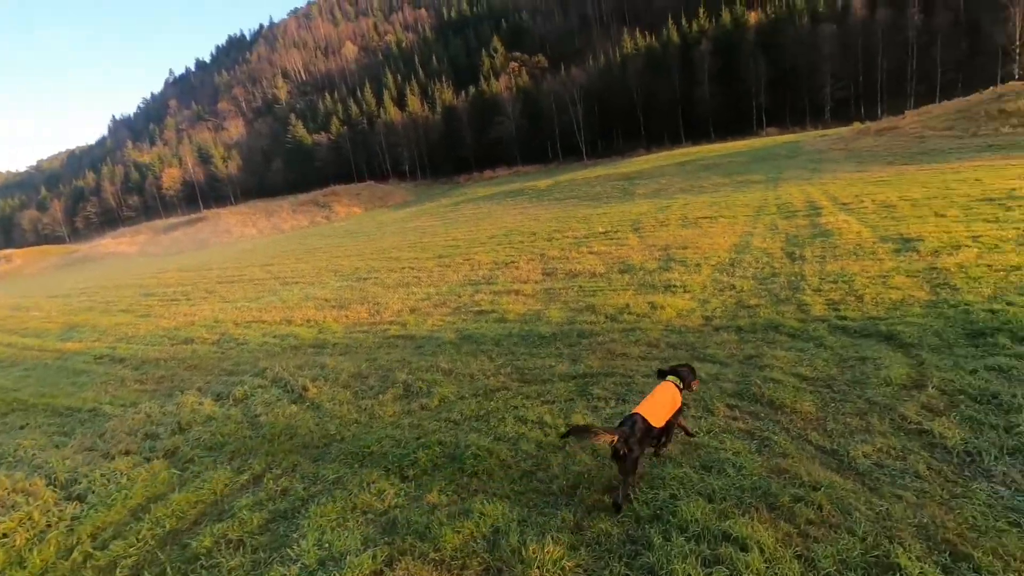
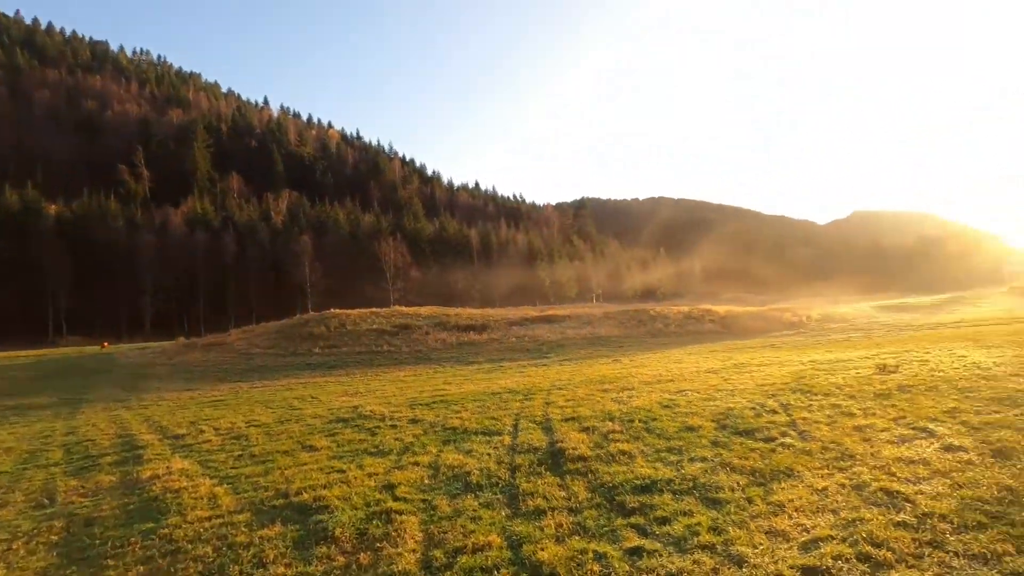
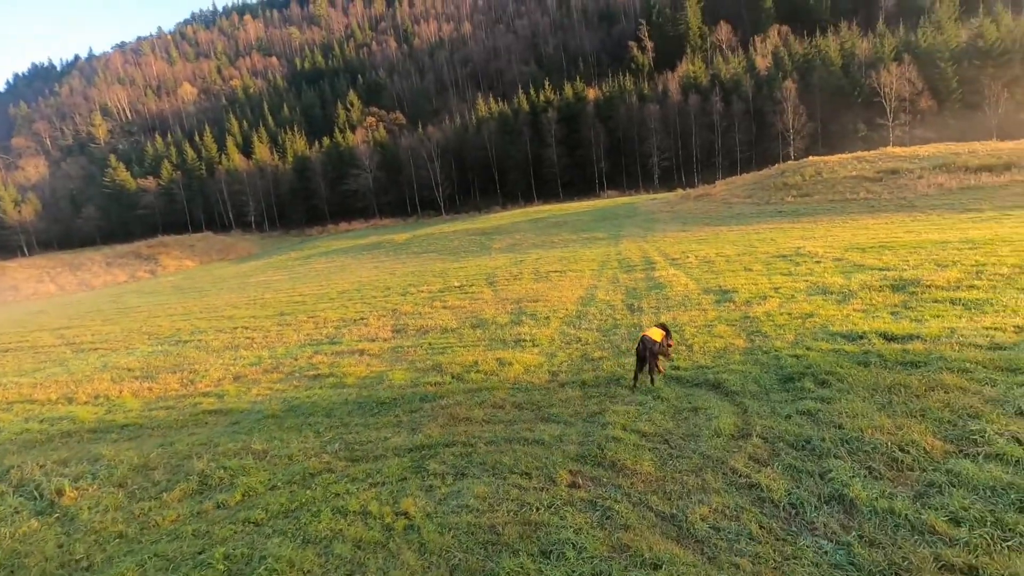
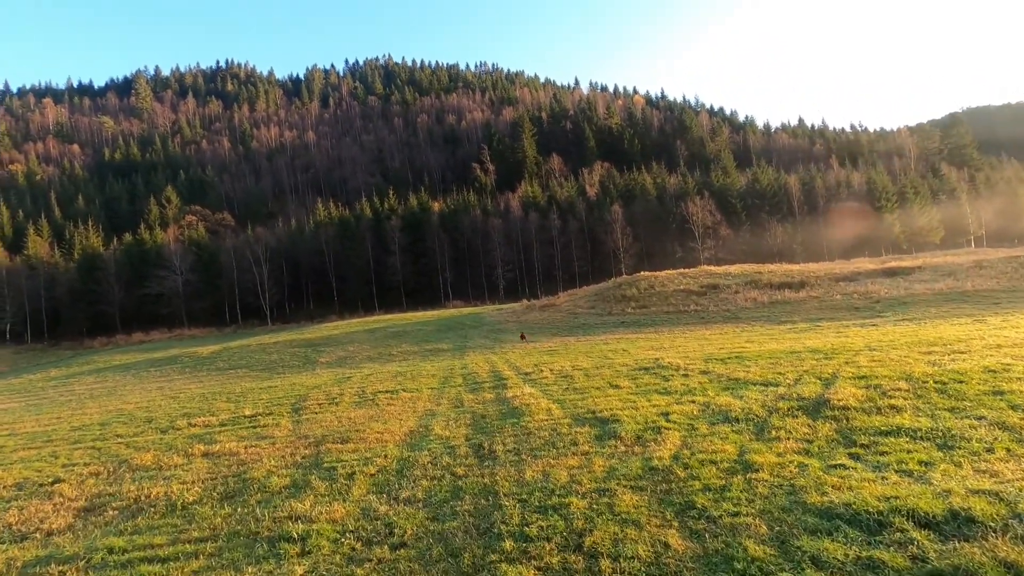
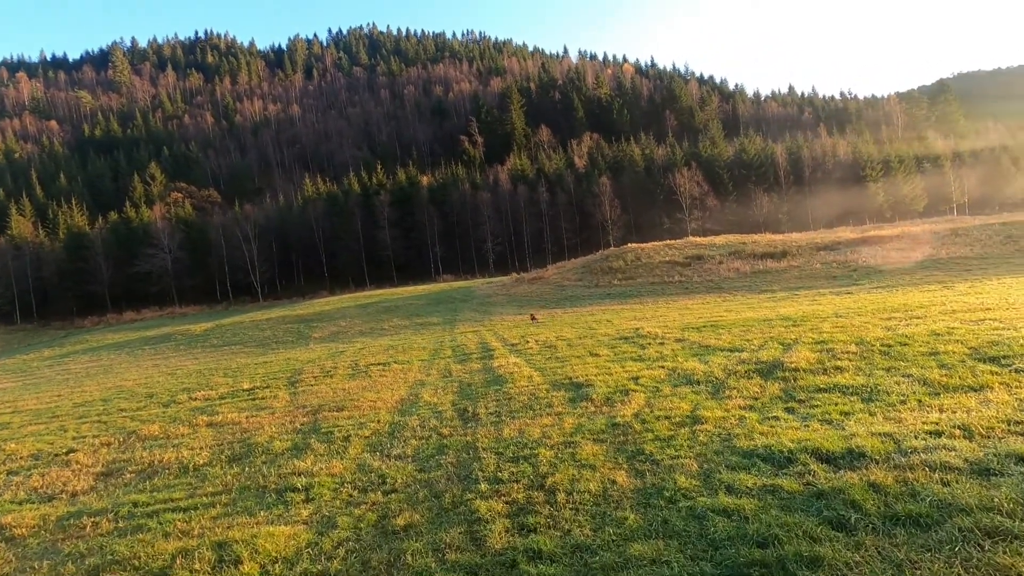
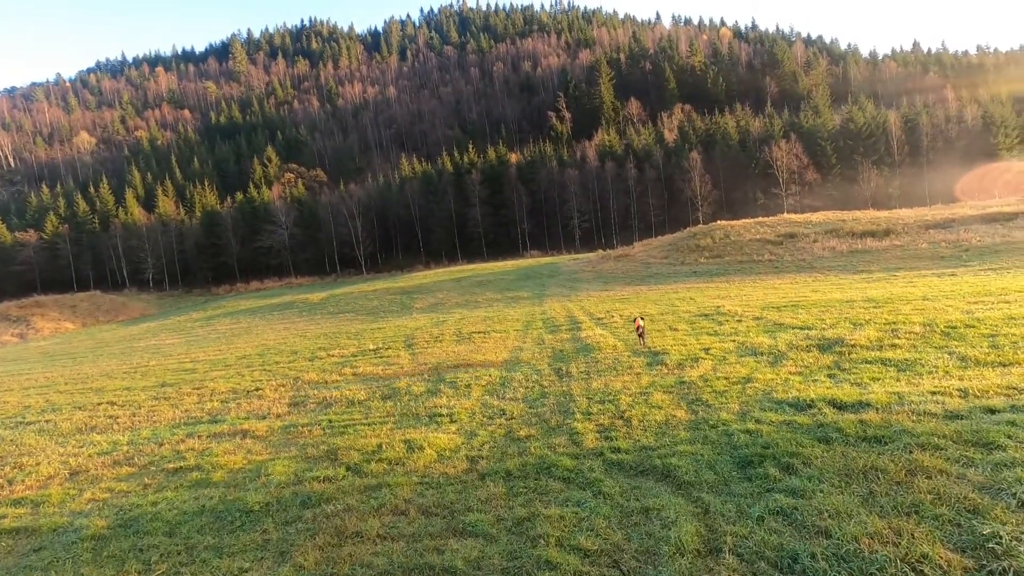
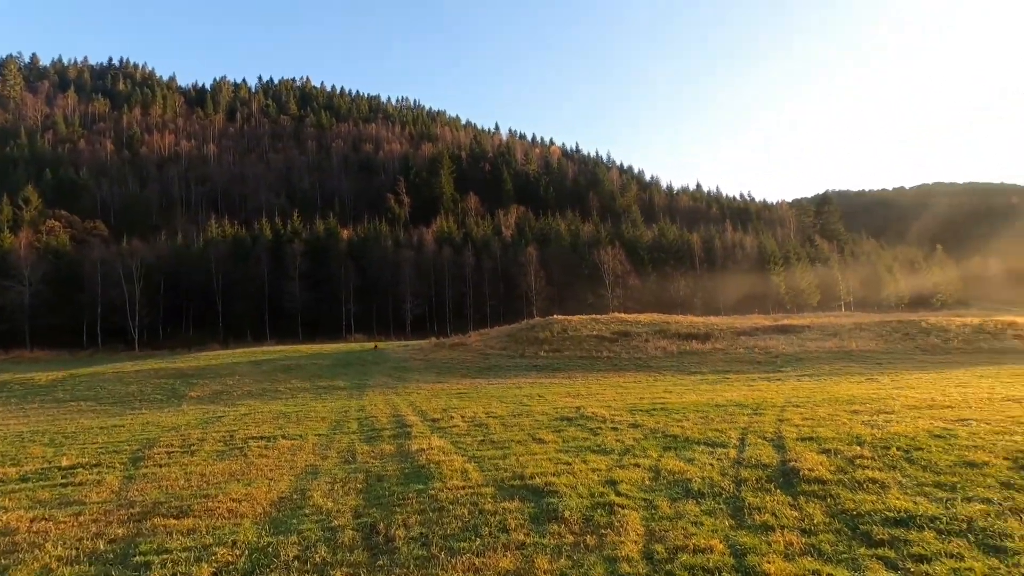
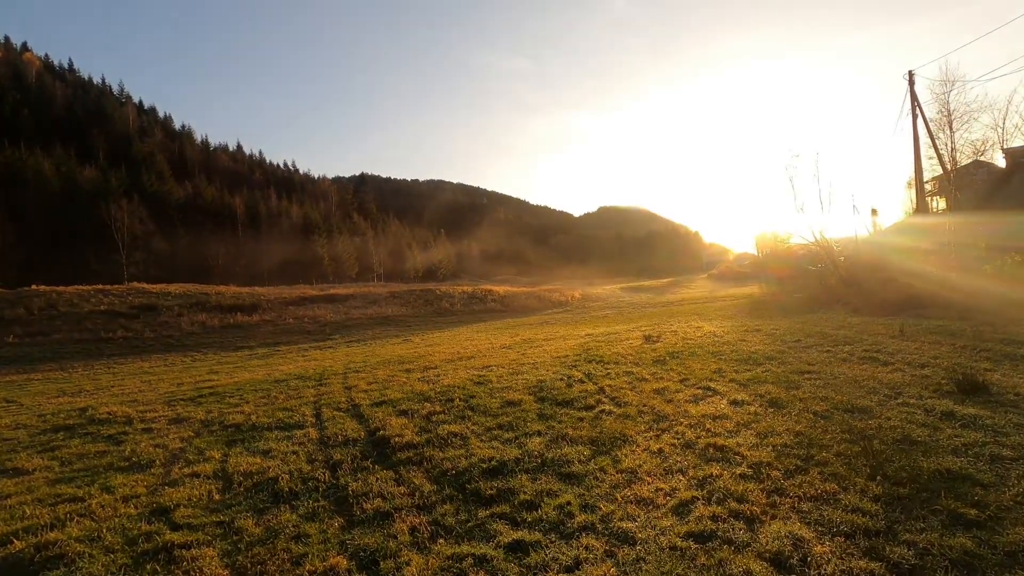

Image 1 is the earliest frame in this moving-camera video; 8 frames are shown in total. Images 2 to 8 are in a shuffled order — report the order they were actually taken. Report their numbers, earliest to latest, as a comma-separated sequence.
3, 6, 5, 4, 7, 2, 8
